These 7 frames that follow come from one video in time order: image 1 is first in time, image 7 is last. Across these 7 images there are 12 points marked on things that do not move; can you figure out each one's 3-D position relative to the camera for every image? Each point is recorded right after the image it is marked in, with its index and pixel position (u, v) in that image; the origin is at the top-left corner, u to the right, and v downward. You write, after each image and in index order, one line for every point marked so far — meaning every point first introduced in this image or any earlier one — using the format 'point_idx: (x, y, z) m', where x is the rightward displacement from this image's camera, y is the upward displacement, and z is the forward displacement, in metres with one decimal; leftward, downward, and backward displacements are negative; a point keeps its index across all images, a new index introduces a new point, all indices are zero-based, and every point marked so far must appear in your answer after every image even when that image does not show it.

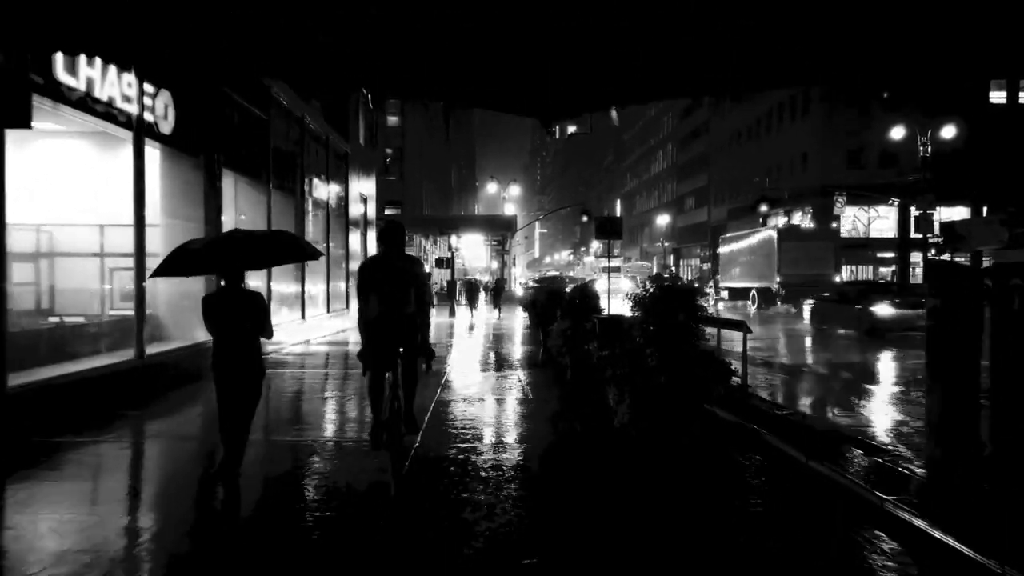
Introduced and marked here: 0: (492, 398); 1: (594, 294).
0: (-0.3, -1.7, +12.9) m
1: (+1.5, -0.1, +14.9) m
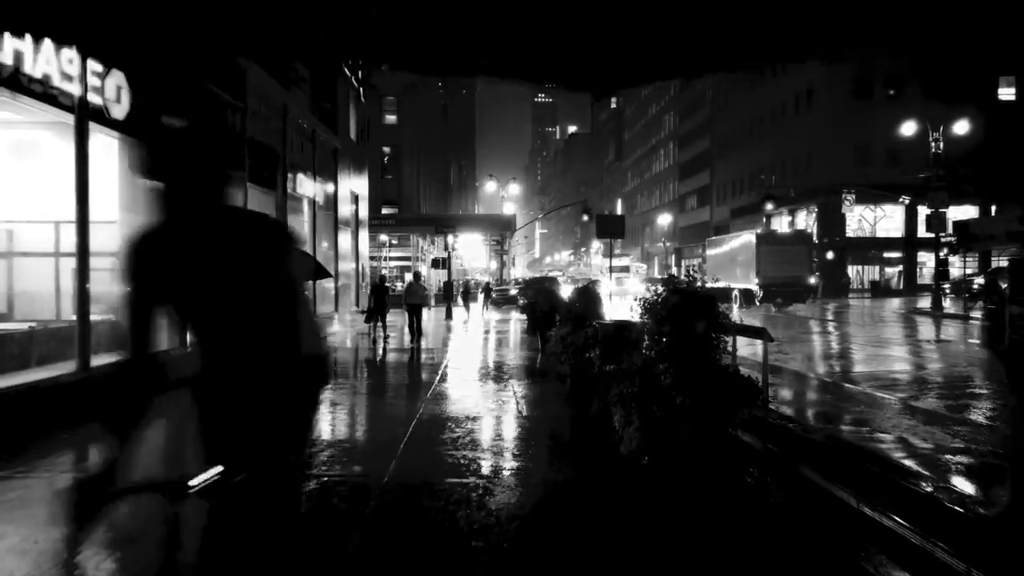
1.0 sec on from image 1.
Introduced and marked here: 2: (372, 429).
0: (-0.4, -1.7, +11.7) m
1: (+1.4, -0.1, +13.7) m
2: (-1.8, -1.8, +11.0) m
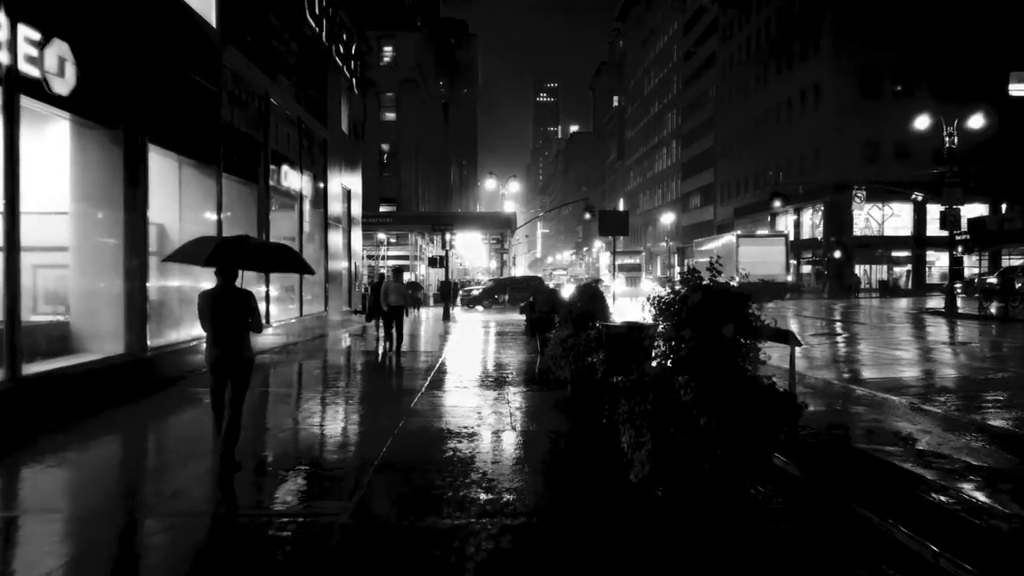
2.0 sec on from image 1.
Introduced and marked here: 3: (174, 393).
0: (-0.4, -1.7, +10.5) m
1: (+1.4, -0.1, +12.5) m
2: (-1.9, -1.8, +9.8) m
3: (-4.9, -1.5, +11.8) m
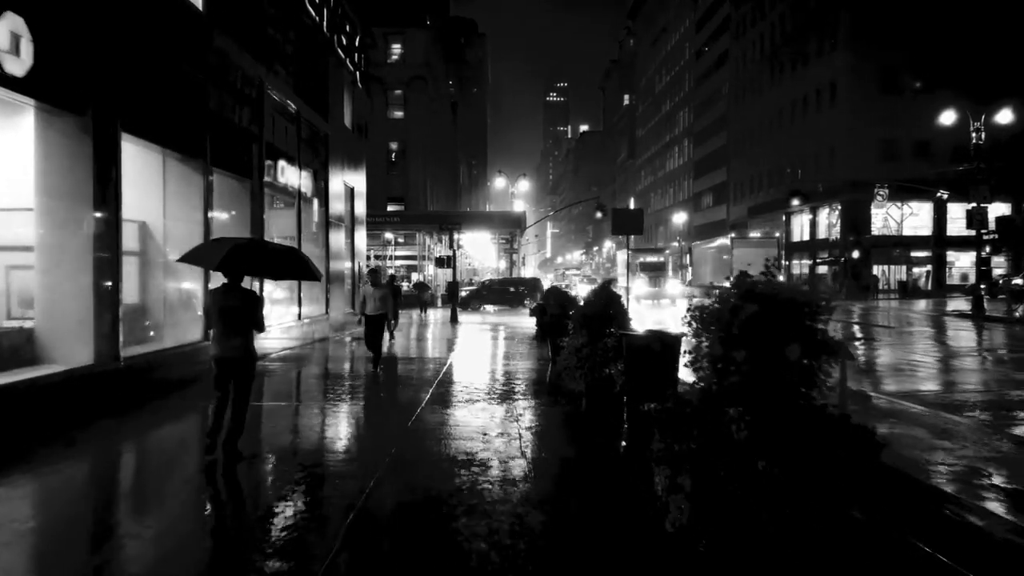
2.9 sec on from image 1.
0: (-0.3, -1.8, +9.5) m
1: (+1.5, -0.1, +11.5) m
2: (-1.8, -1.9, +8.8) m
3: (-4.7, -1.6, +10.8) m
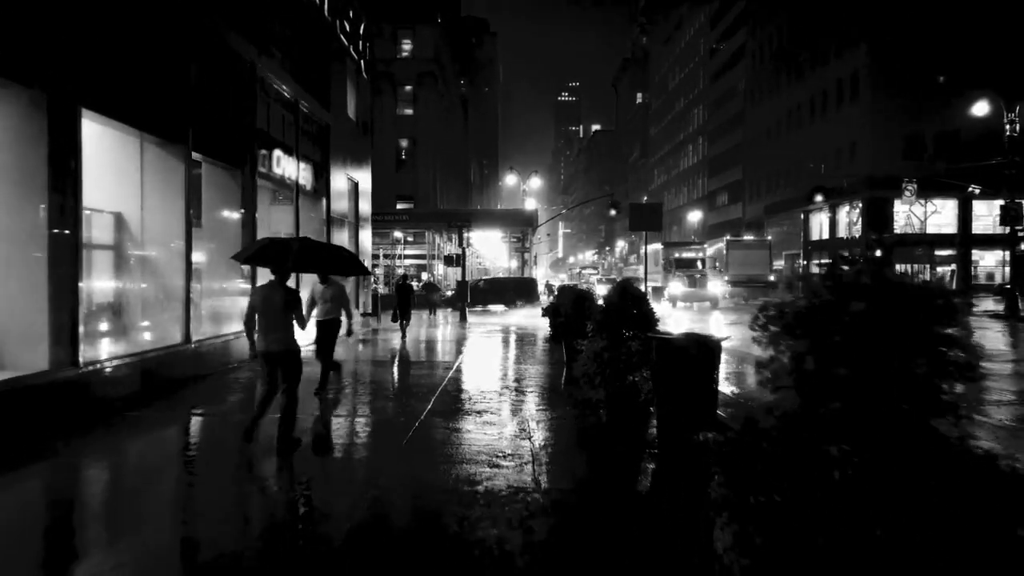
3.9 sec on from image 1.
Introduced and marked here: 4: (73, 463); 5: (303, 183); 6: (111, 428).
0: (-0.2, -1.7, +8.2) m
1: (+1.6, -0.1, +10.2) m
2: (-1.7, -1.8, +7.6) m
3: (-4.6, -1.5, +9.6) m
4: (-4.3, -1.7, +8.0) m
5: (-5.0, +2.5, +19.8) m
6: (-4.5, -1.6, +9.3) m
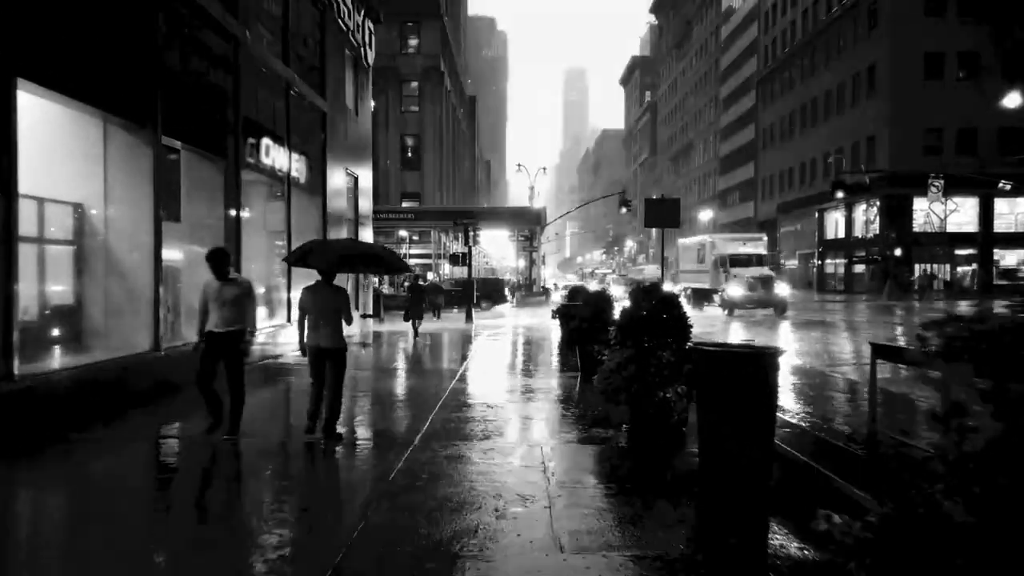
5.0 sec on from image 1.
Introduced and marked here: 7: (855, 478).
0: (-0.1, -1.7, +6.9) m
1: (+1.8, -0.1, +8.9) m
2: (-1.6, -1.8, +6.2) m
3: (-4.5, -1.6, +8.3) m
4: (-4.2, -1.7, +6.7) m
5: (-4.8, +2.5, +18.5) m
6: (-4.4, -1.6, +8.0) m
7: (+3.0, -1.6, +7.1) m
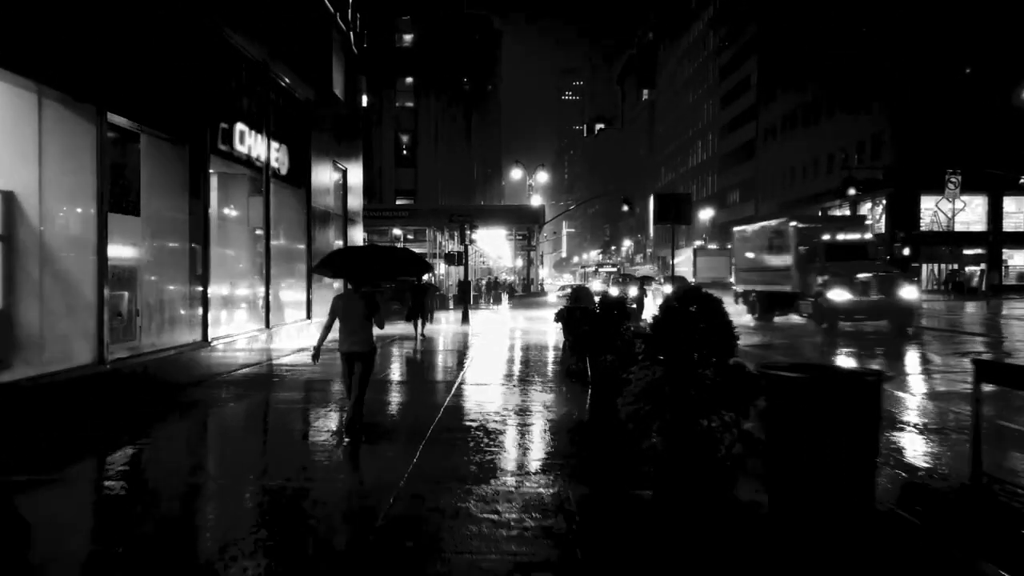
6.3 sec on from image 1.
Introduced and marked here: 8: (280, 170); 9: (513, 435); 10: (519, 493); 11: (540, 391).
0: (0.0, -1.8, +5.4) m
1: (+1.8, -0.2, +7.4) m
2: (-1.5, -1.9, +4.7) m
3: (-4.4, -1.6, +6.8) m
4: (-4.1, -1.7, +5.2) m
5: (-4.8, +2.5, +17.0) m
6: (-4.4, -1.6, +6.5) m
7: (+3.0, -1.6, +5.6) m
8: (-4.8, +2.5, +17.2) m
9: (0.0, -1.7, +9.8) m
10: (+0.1, -1.7, +7.4) m
11: (+0.5, -1.7, +13.4) m
